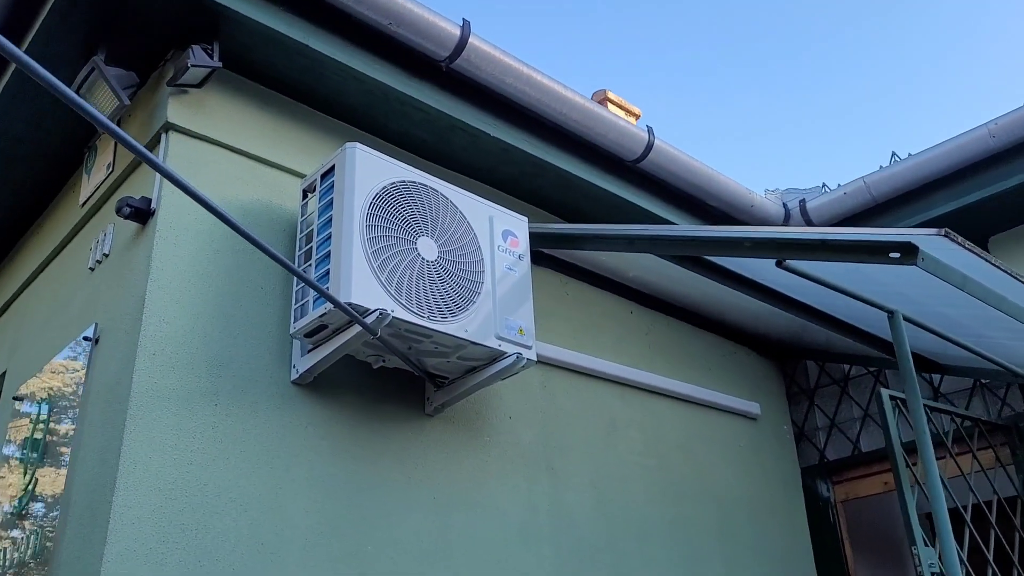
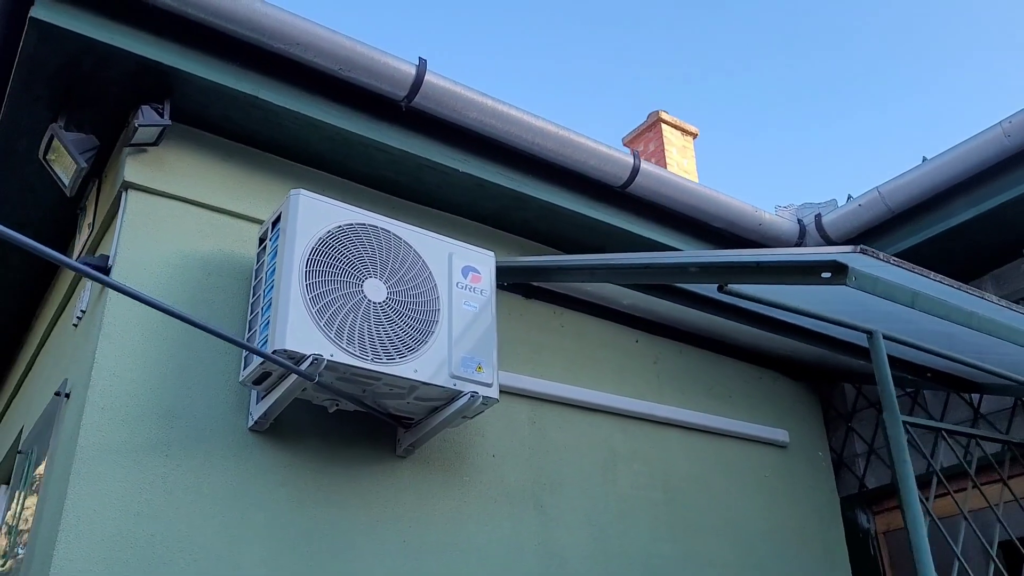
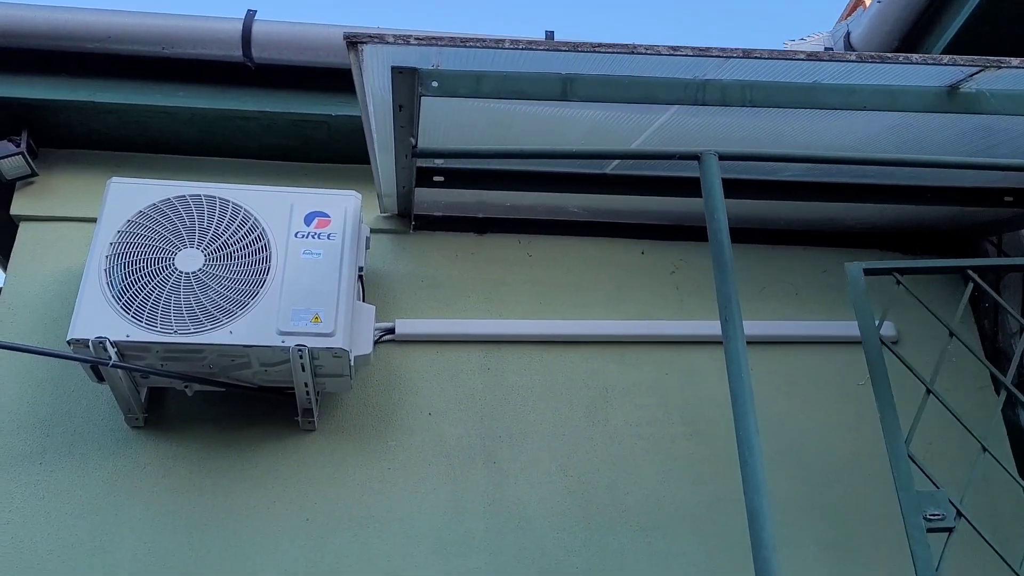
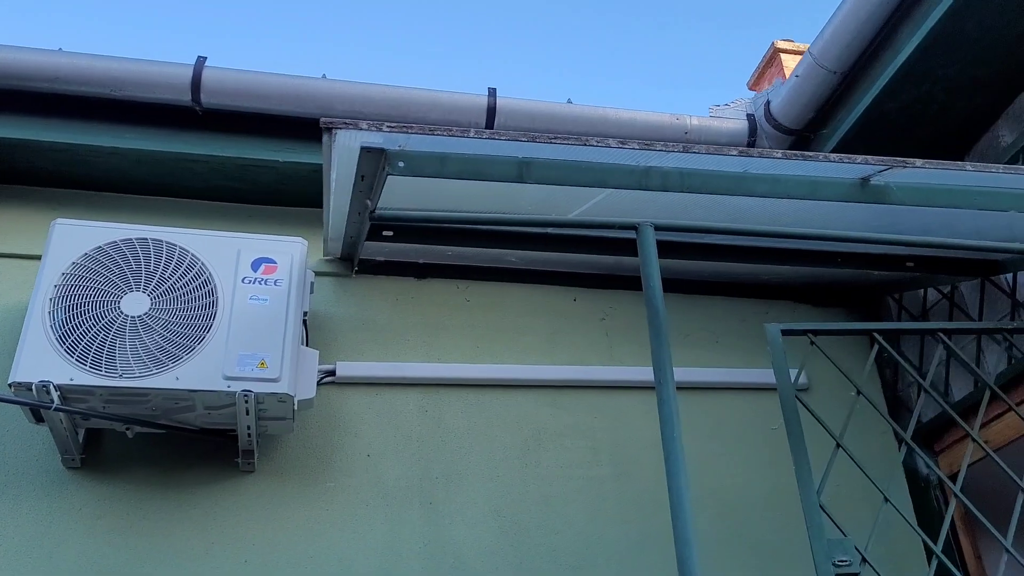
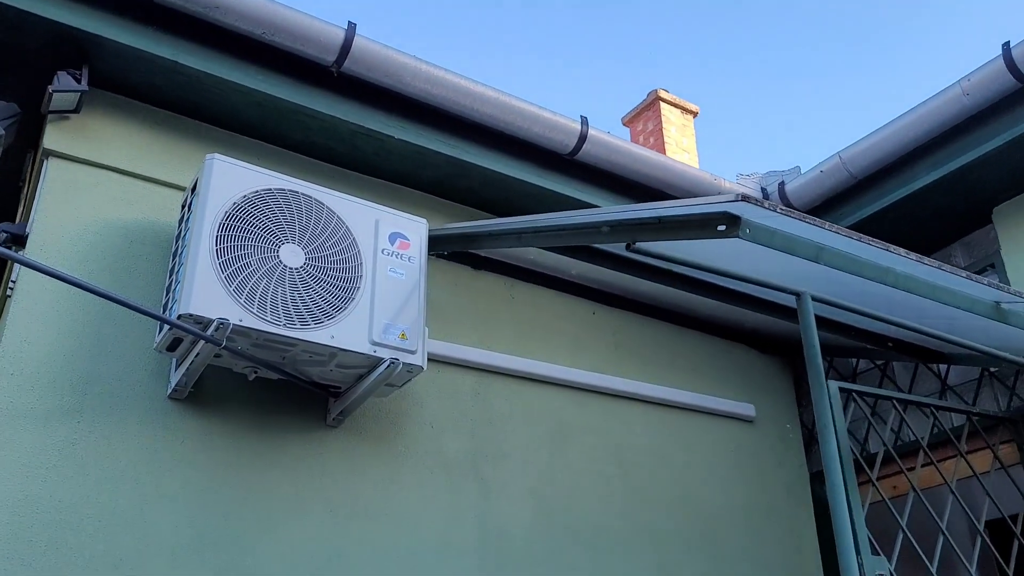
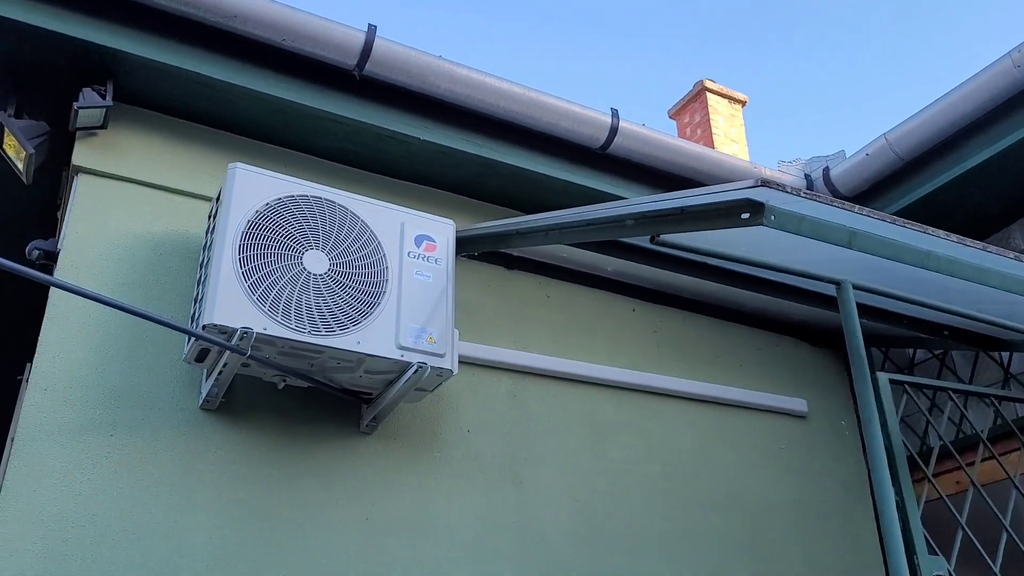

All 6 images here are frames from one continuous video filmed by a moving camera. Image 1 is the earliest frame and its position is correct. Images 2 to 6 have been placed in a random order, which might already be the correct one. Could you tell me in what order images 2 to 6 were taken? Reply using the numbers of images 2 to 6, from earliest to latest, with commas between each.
2, 5, 6, 4, 3
